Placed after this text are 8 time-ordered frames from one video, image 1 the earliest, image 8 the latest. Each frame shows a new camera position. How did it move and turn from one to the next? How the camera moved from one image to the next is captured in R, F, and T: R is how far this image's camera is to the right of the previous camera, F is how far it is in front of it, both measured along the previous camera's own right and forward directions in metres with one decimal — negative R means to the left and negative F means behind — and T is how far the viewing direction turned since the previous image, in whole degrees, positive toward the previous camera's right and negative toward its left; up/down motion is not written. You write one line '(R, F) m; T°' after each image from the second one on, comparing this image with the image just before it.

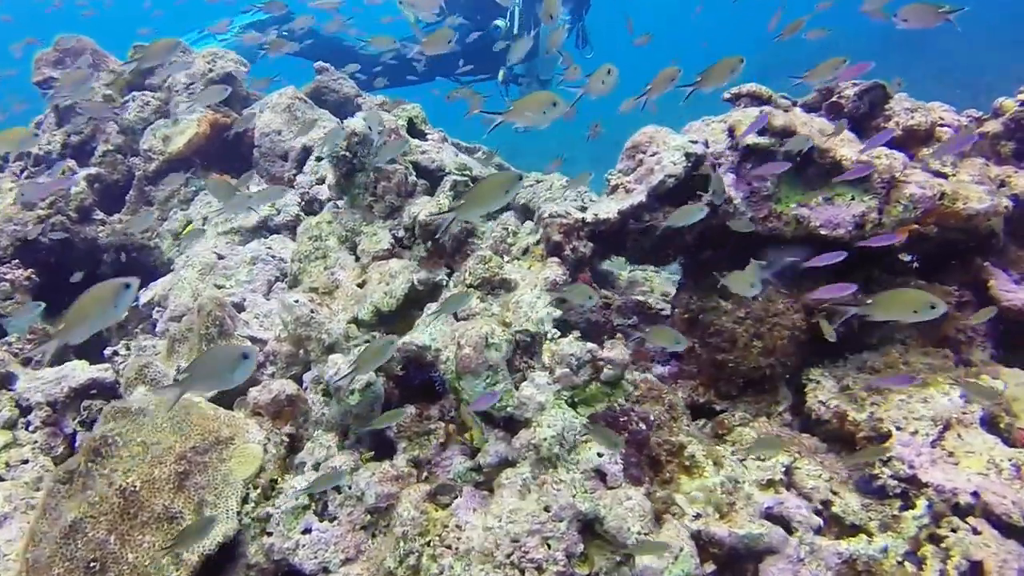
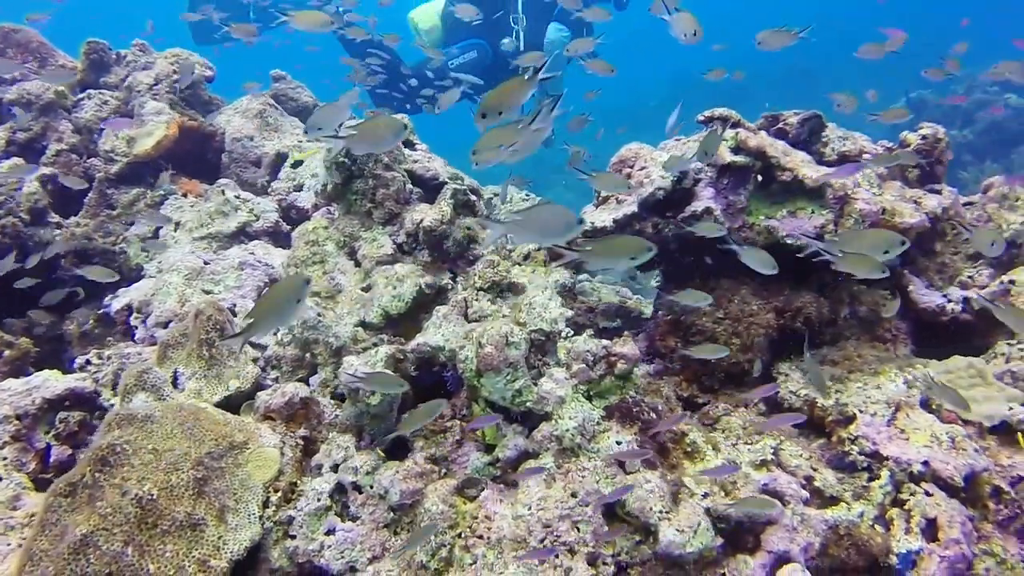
(-0.5, -0.1) m; +8°
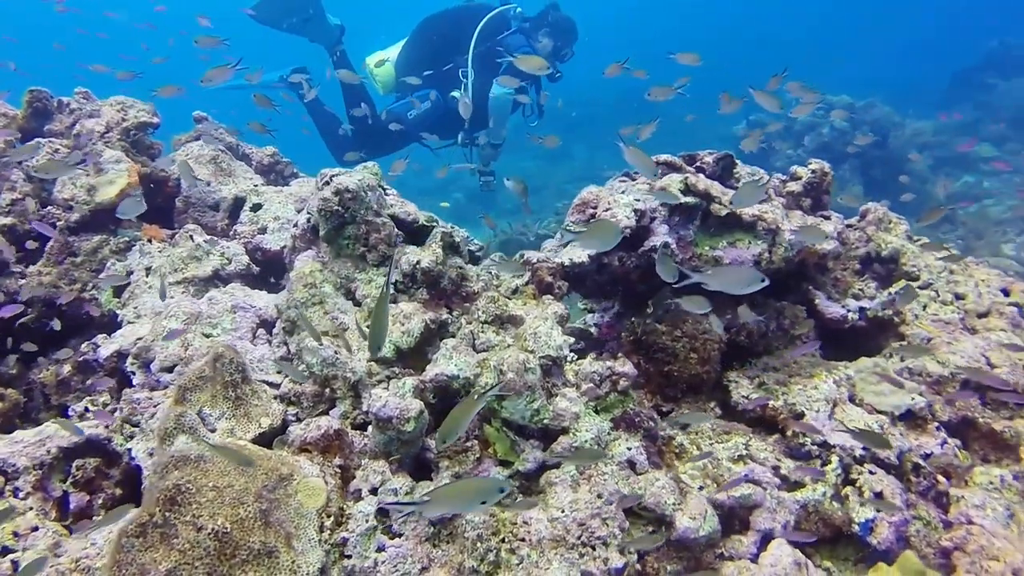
(-0.6, -0.4) m; +10°
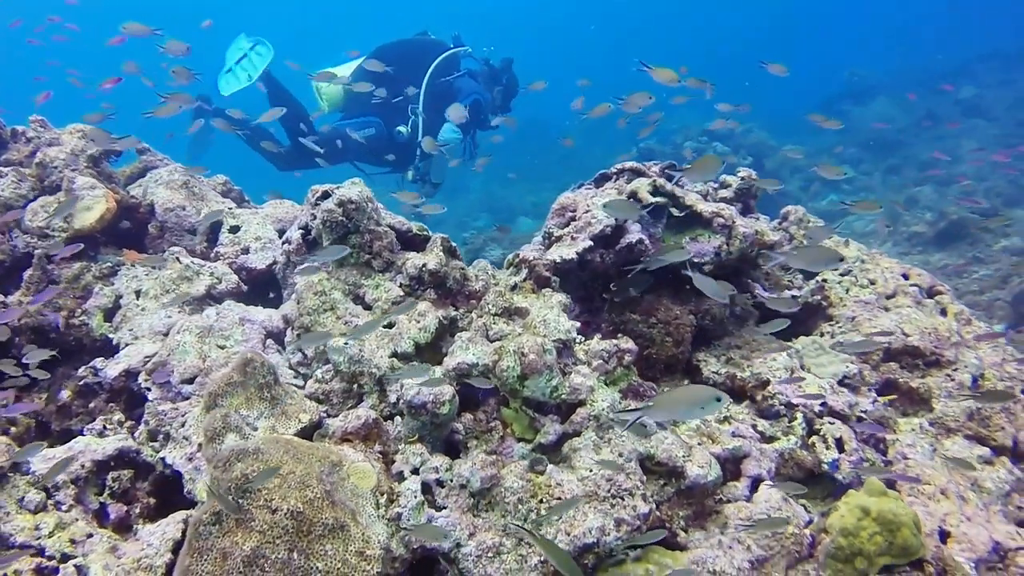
(-0.6, -0.3) m; +8°
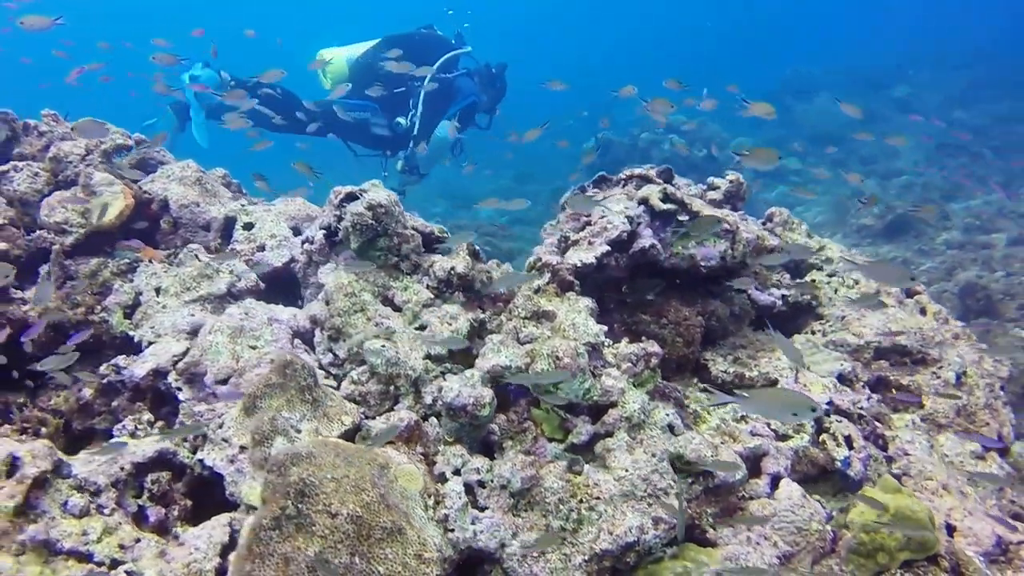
(-0.4, -0.1) m; +3°
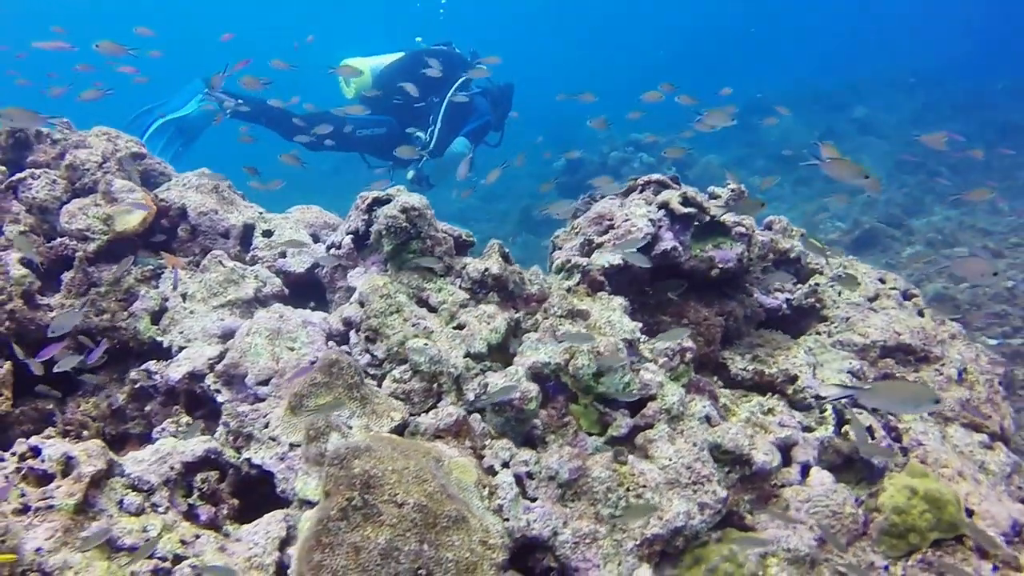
(-0.4, -0.1) m; +3°
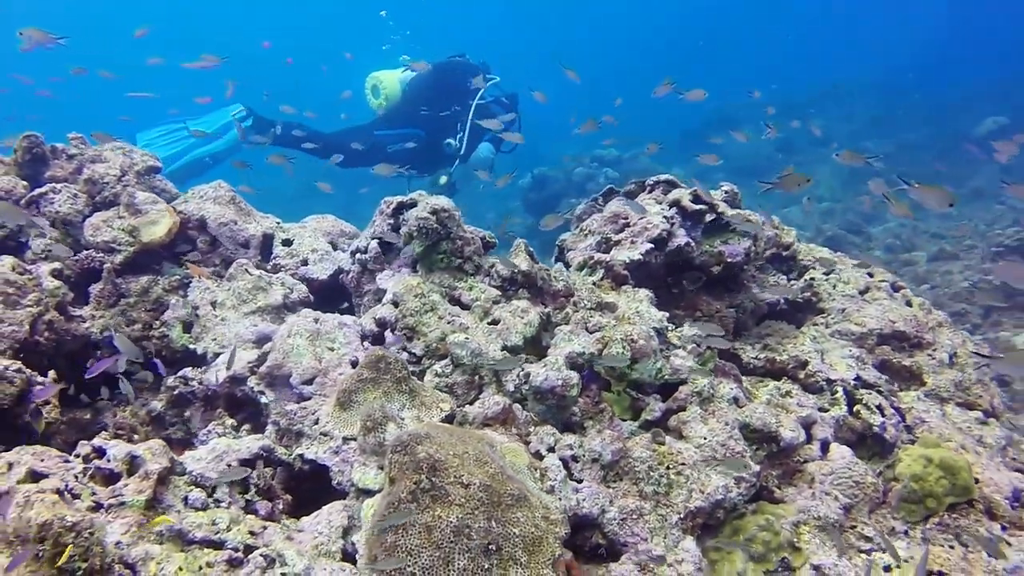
(-0.4, -0.2) m; +3°
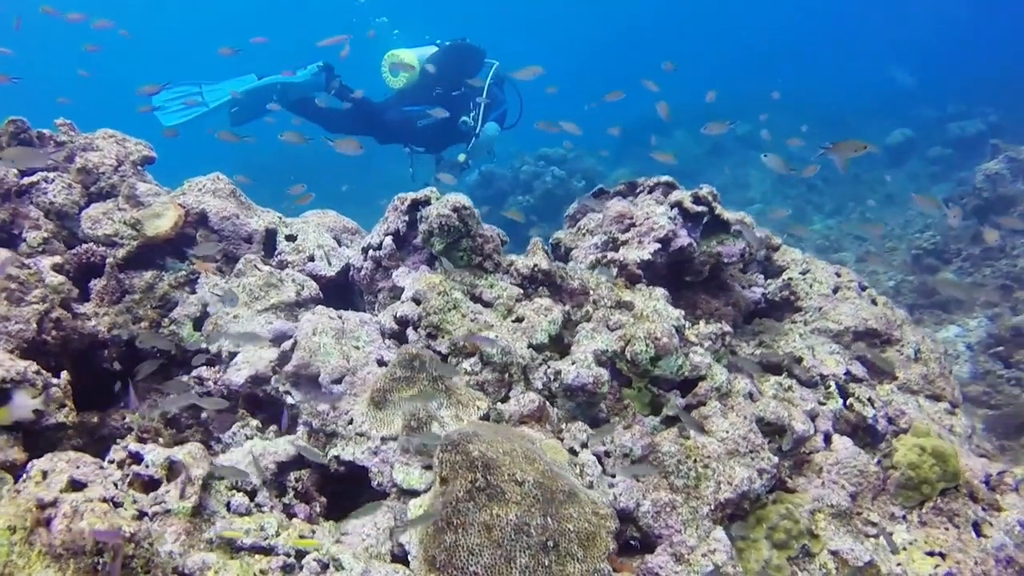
(-0.5, -0.1) m; +5°
